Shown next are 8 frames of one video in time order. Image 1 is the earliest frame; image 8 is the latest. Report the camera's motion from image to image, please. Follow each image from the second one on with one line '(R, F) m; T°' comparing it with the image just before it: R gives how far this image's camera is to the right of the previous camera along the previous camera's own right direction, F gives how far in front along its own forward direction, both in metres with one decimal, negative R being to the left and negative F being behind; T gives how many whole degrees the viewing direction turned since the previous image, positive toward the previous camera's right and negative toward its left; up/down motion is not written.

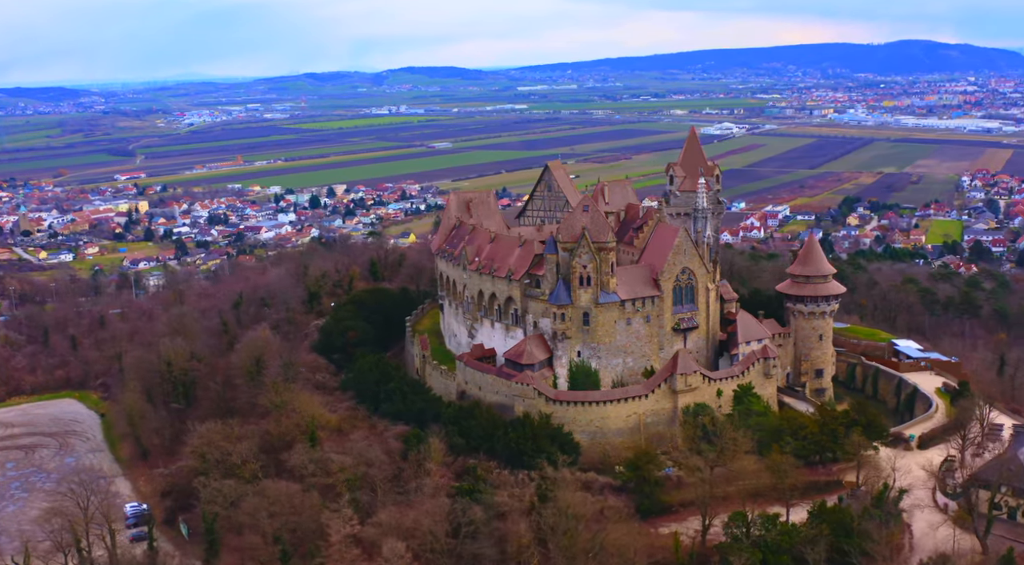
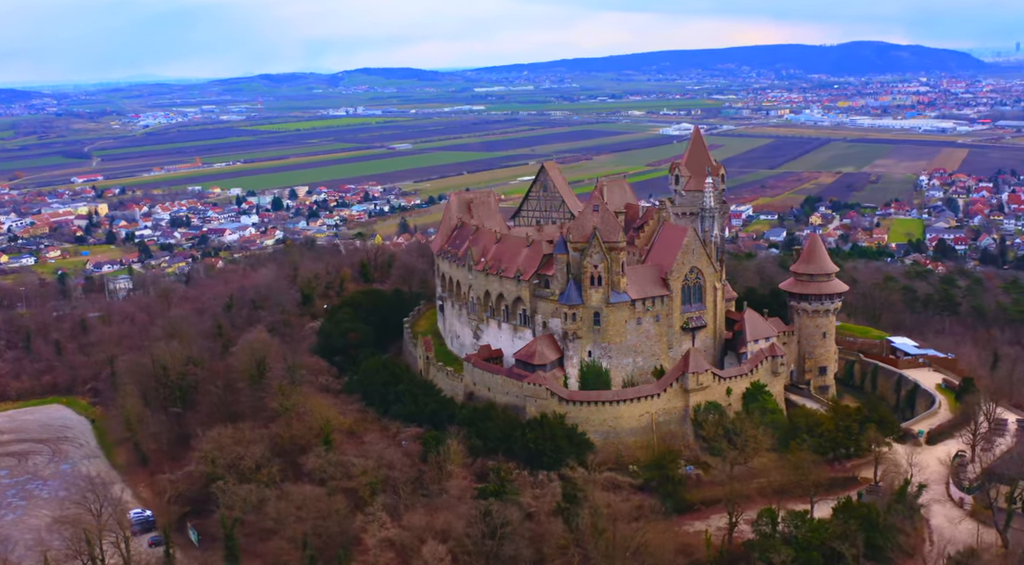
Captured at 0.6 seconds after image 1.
(-2.0, +0.2) m; +2°
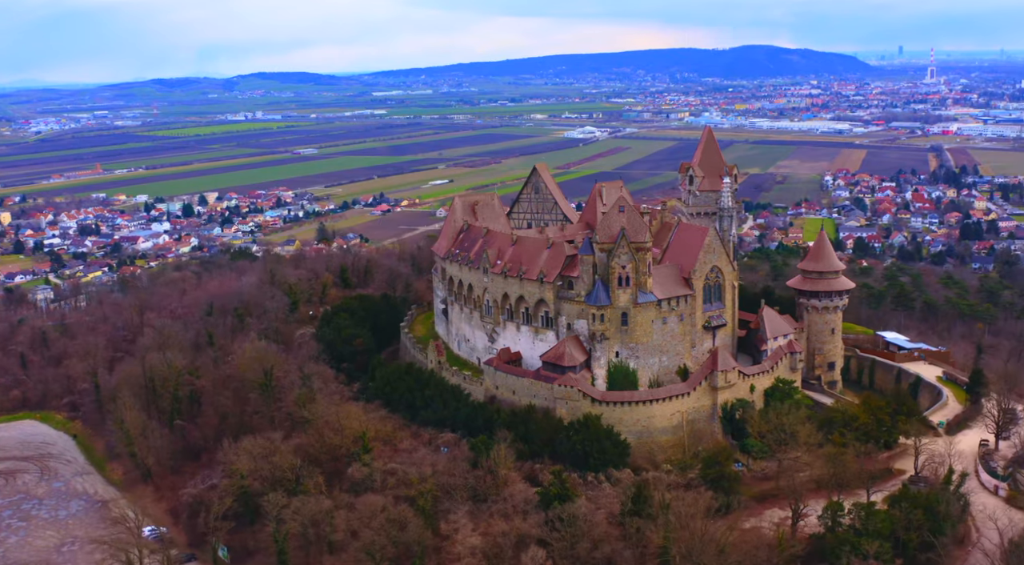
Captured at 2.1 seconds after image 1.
(-4.9, +0.5) m; +4°
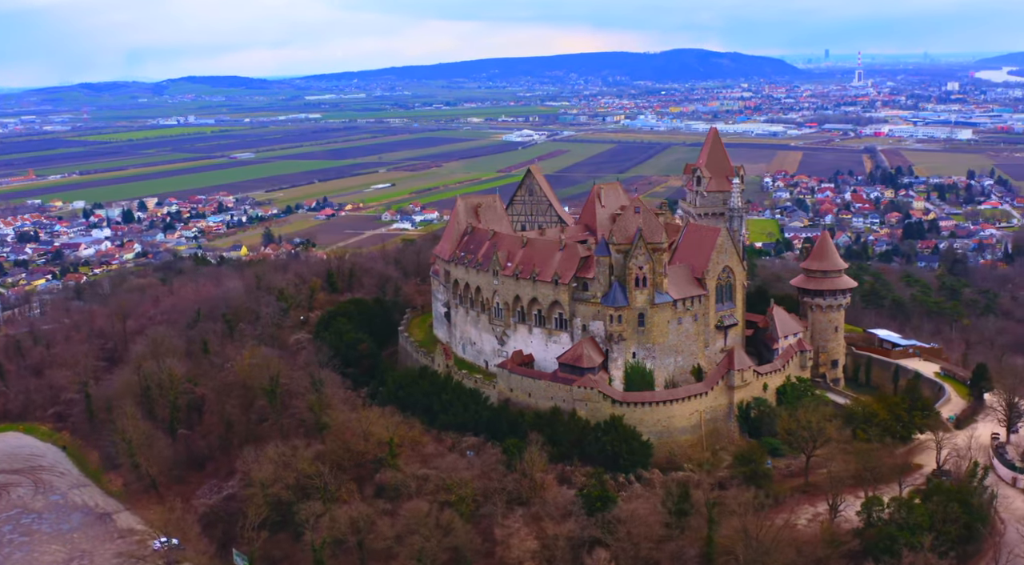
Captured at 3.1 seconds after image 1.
(-3.2, +0.3) m; +3°
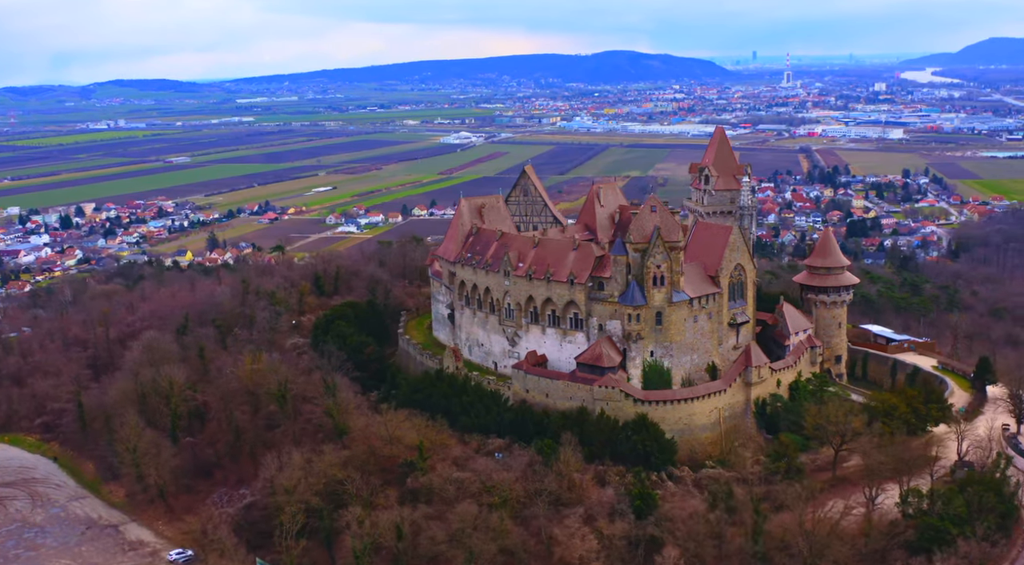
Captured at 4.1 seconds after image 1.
(-3.2, +0.3) m; +3°
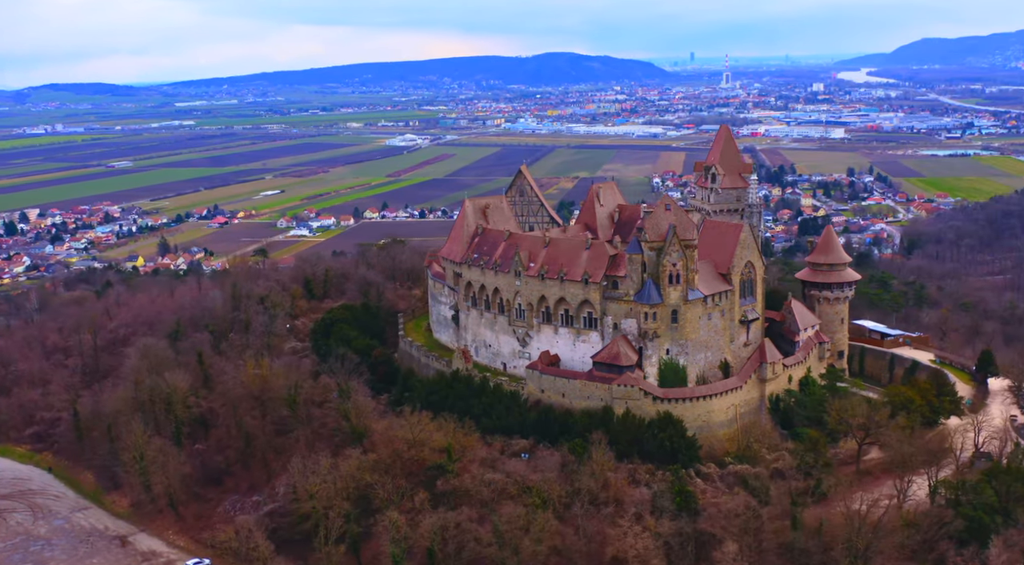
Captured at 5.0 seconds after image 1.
(-2.8, +0.2) m; +3°
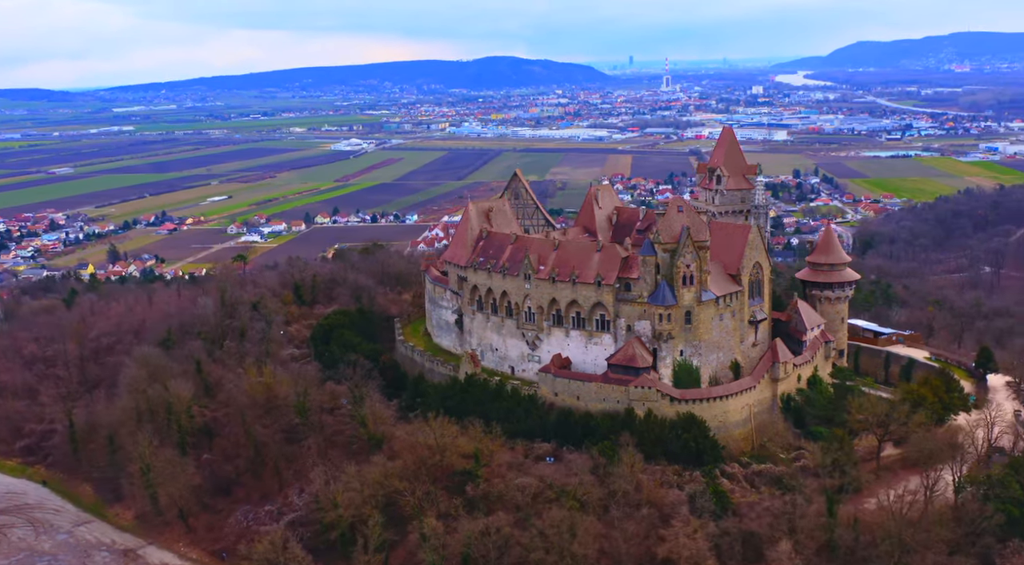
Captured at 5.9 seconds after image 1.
(-2.8, +0.1) m; +3°
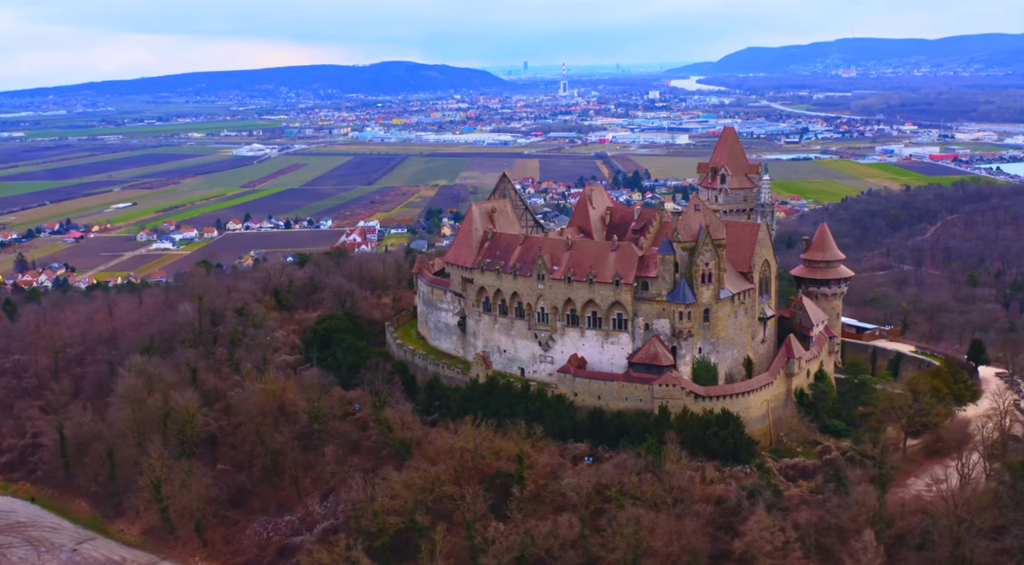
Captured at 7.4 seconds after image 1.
(-4.7, +0.3) m; +4°
